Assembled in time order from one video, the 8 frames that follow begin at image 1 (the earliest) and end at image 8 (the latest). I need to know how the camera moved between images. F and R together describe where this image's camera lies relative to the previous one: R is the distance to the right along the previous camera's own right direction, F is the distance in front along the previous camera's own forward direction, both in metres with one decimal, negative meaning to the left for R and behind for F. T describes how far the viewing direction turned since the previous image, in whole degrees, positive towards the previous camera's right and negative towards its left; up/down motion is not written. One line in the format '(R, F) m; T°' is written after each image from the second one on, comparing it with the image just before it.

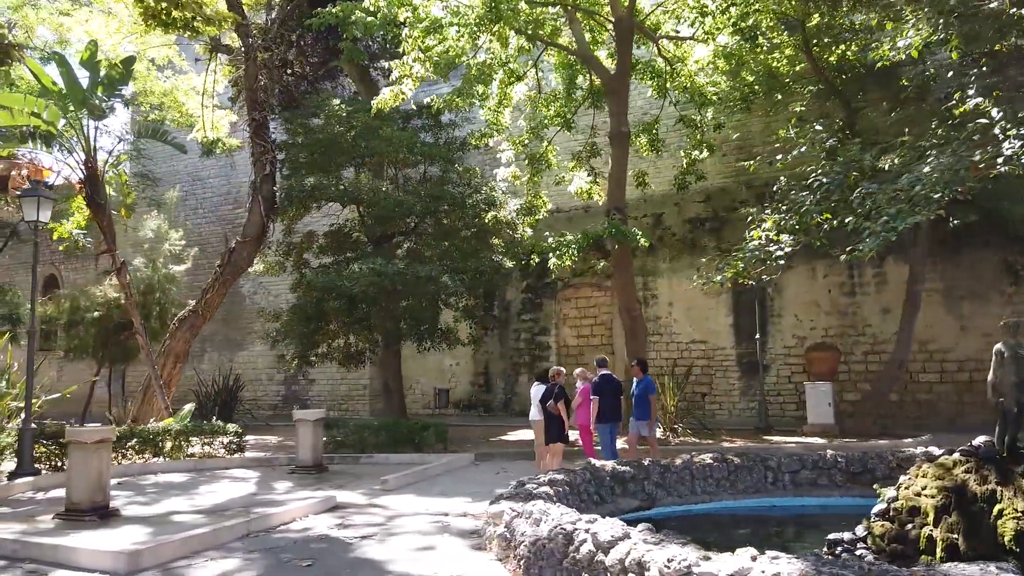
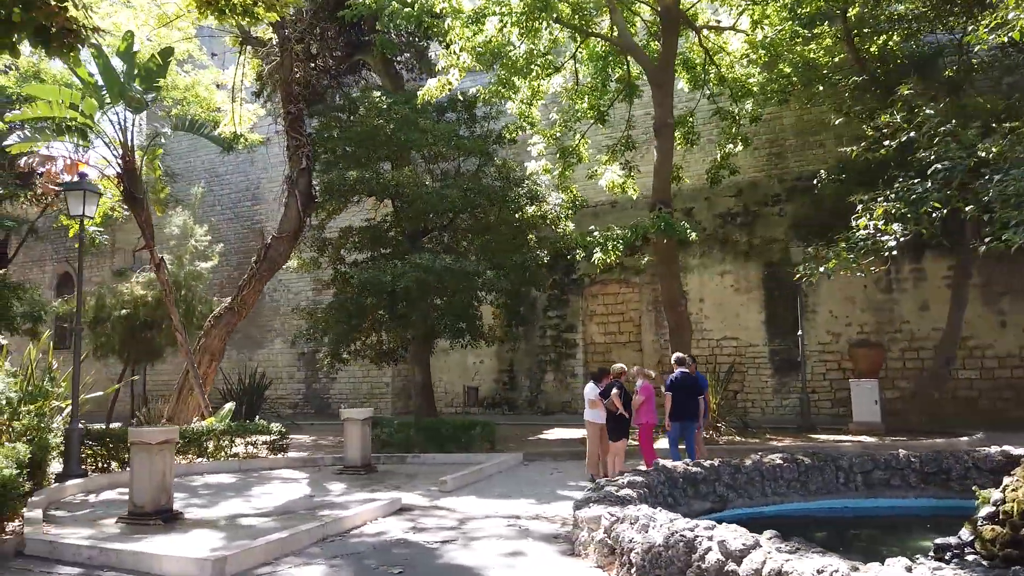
(-0.6, +0.2) m; 0°
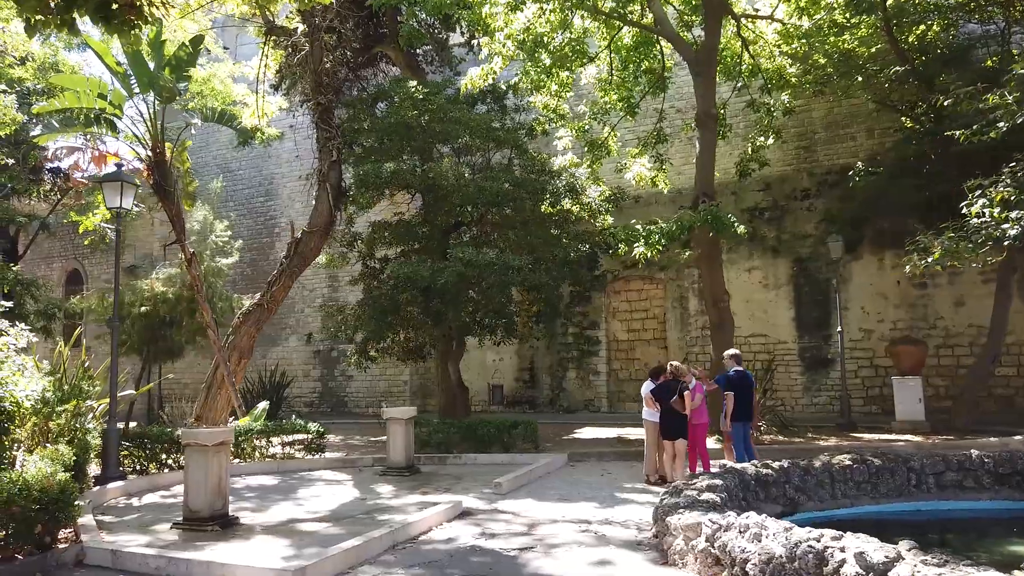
(-0.6, +0.3) m; 0°
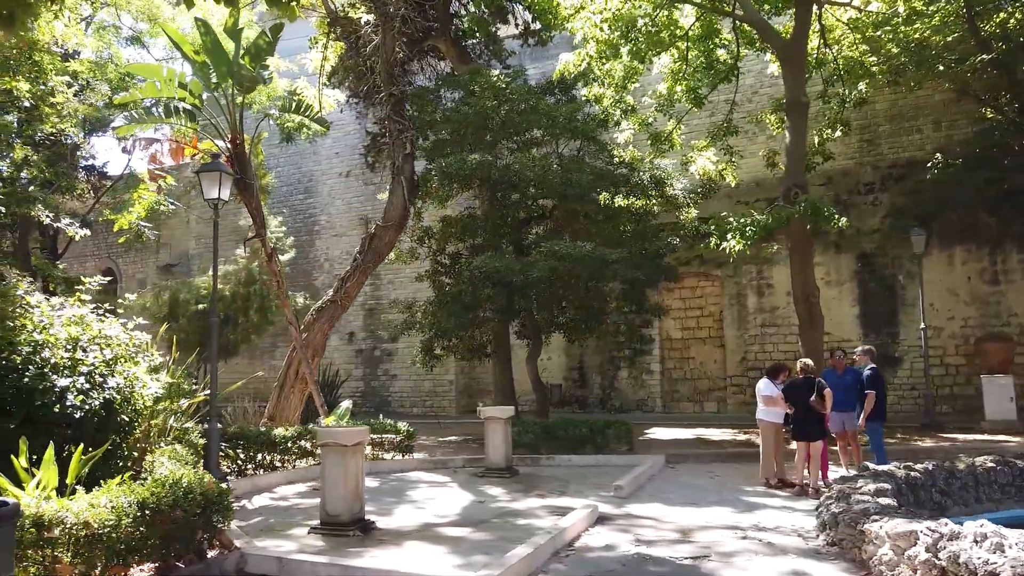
(-1.1, +0.3) m; -1°
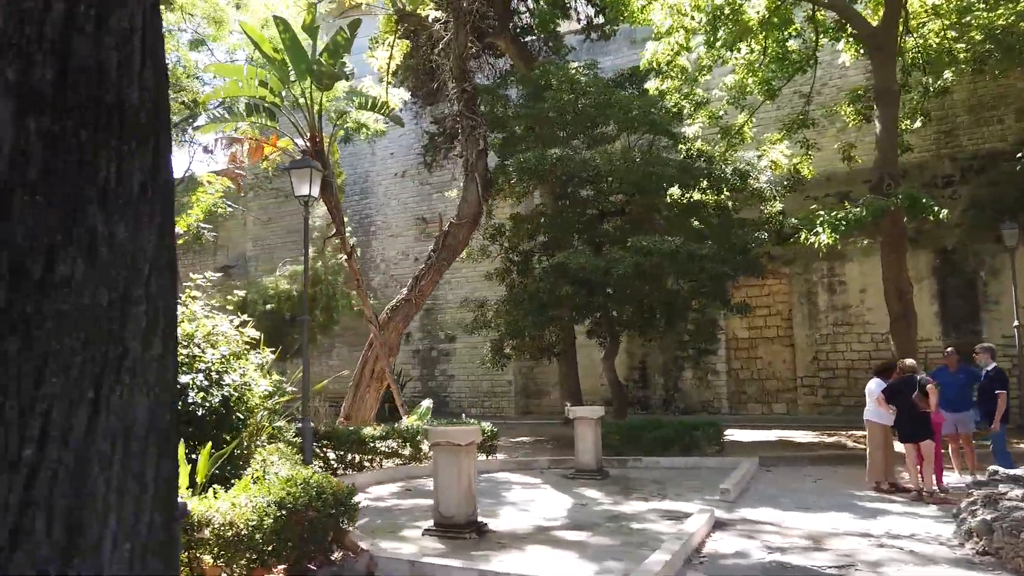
(-0.6, +0.2) m; -3°
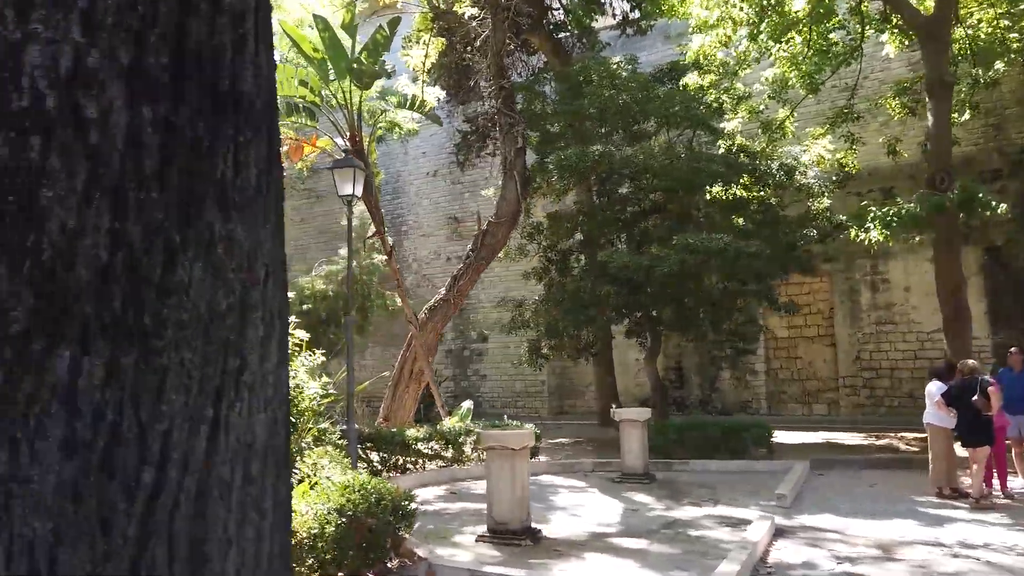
(-0.2, +0.1) m; -2°
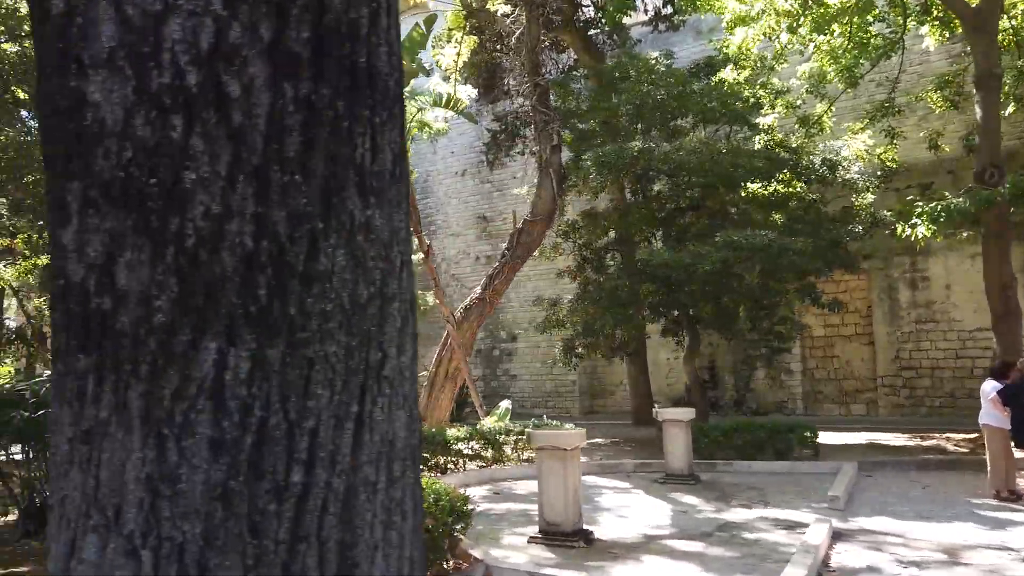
(-0.2, +0.1) m; -2°
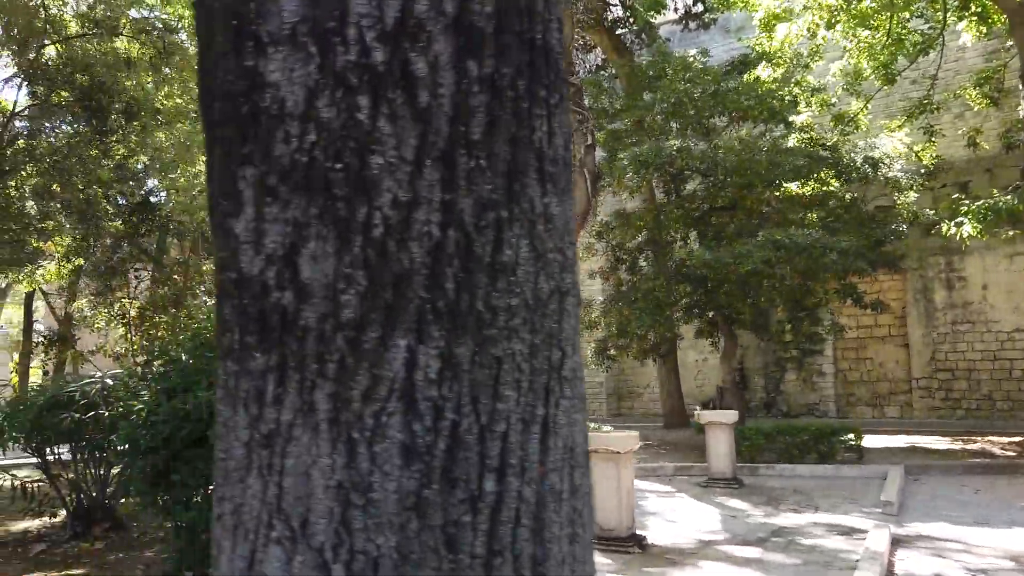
(-0.2, +0.1) m; -1°
